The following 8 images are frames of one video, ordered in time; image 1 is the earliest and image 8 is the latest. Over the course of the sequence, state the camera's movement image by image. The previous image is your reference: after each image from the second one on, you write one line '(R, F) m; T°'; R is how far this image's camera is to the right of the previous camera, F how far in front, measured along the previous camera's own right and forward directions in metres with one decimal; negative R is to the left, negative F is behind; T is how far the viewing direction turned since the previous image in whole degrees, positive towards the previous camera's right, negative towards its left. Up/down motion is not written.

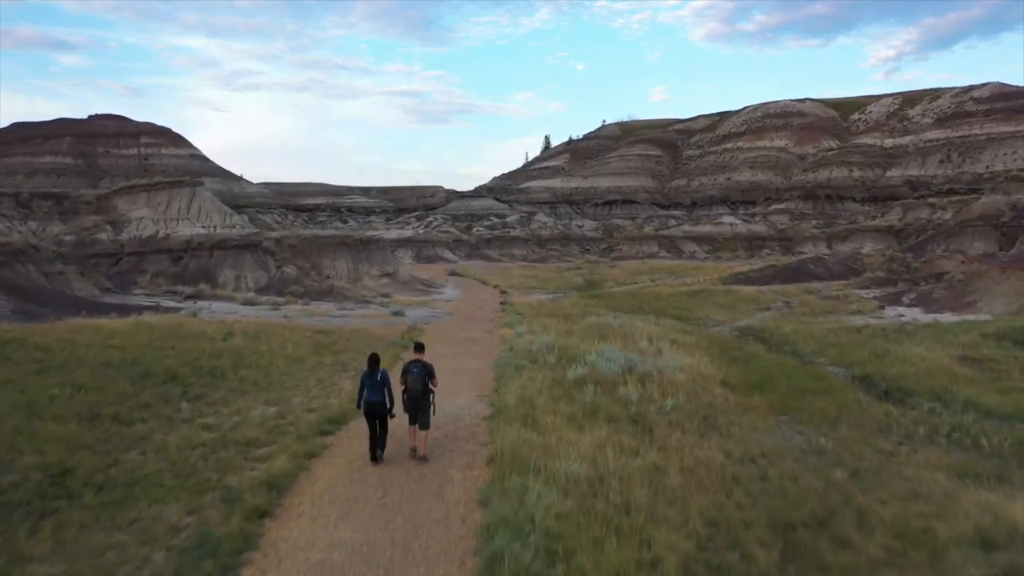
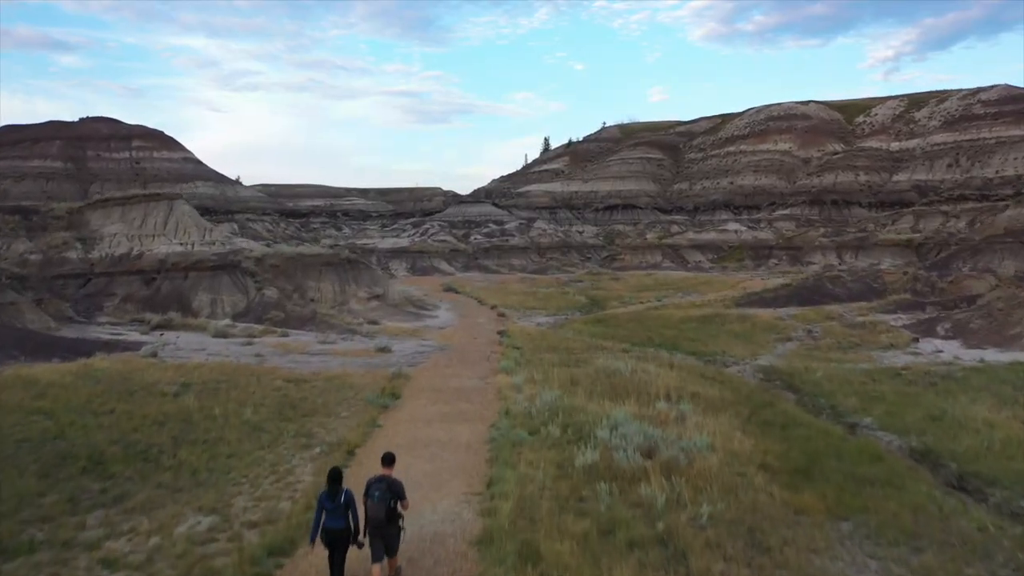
(0.0, +1.9) m; 0°
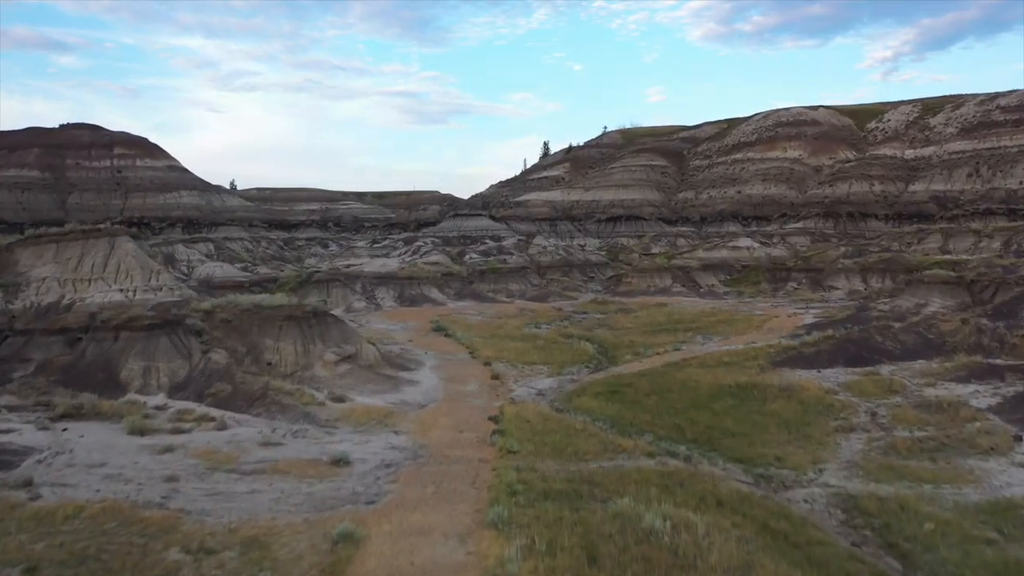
(+0.1, +4.0) m; 0°
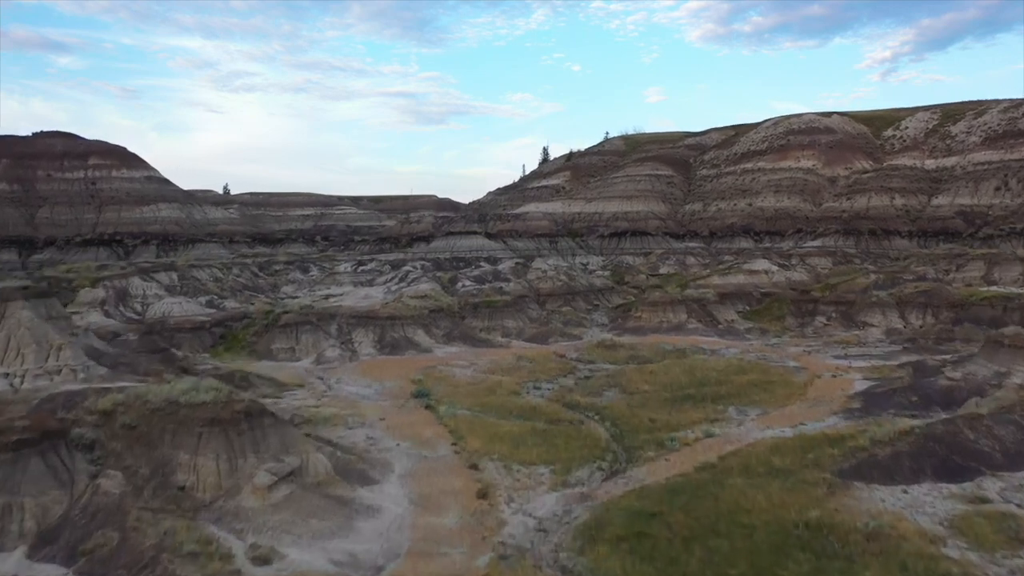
(+0.2, +5.1) m; 0°
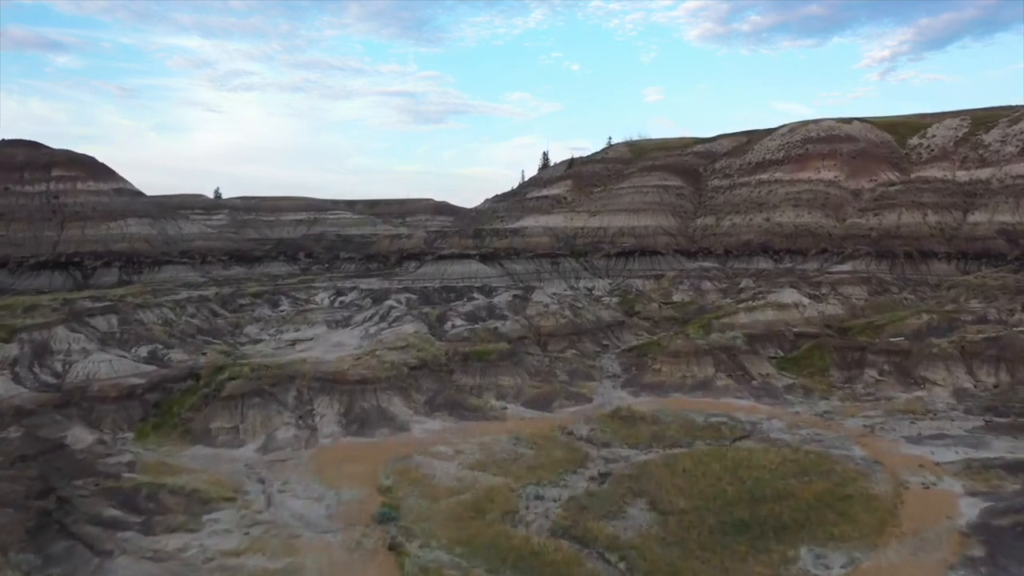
(+0.1, +6.6) m; 0°
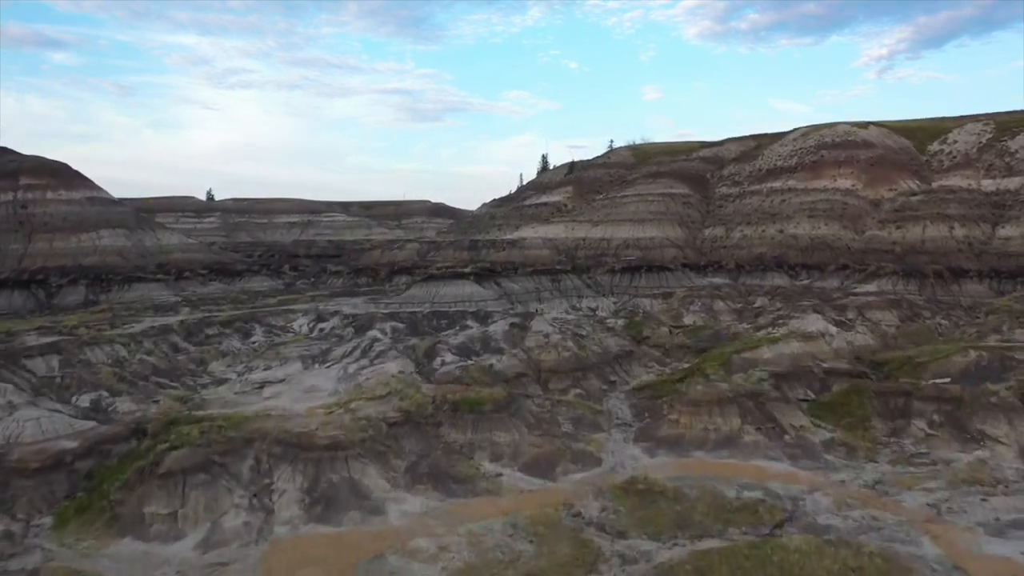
(+0.1, +4.8) m; 0°
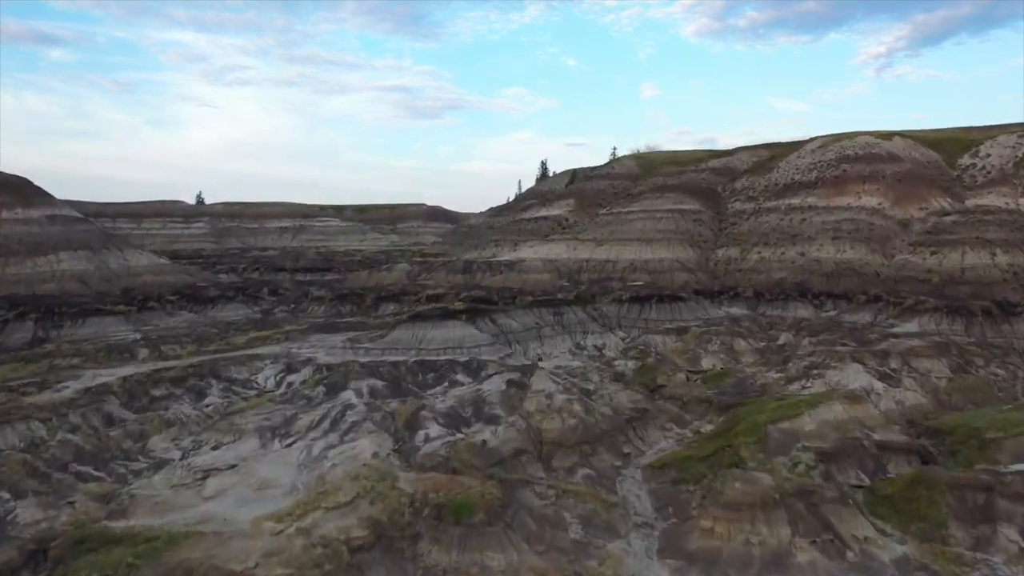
(+0.1, +6.3) m; 0°
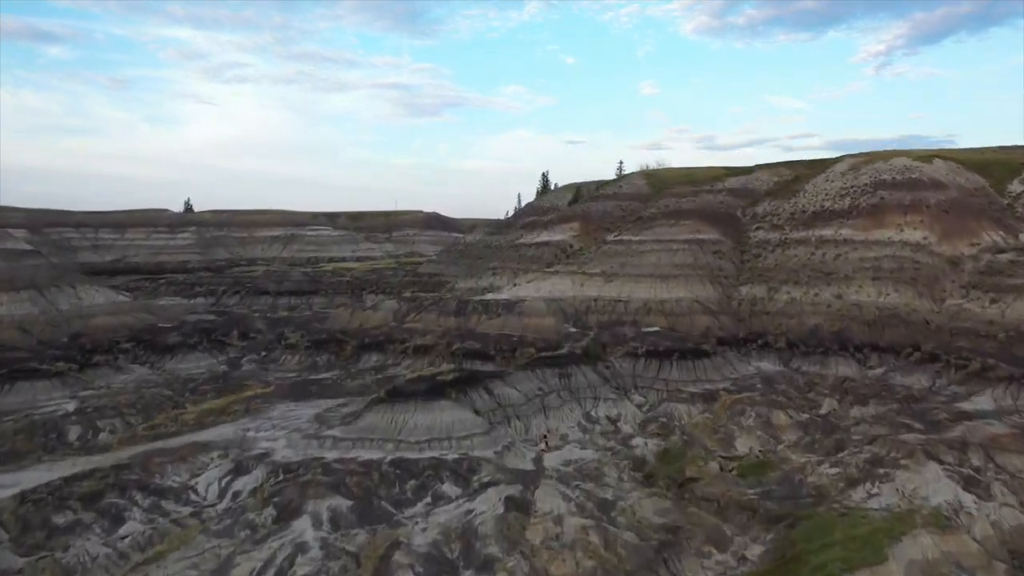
(0.0, +8.1) m; 0°
